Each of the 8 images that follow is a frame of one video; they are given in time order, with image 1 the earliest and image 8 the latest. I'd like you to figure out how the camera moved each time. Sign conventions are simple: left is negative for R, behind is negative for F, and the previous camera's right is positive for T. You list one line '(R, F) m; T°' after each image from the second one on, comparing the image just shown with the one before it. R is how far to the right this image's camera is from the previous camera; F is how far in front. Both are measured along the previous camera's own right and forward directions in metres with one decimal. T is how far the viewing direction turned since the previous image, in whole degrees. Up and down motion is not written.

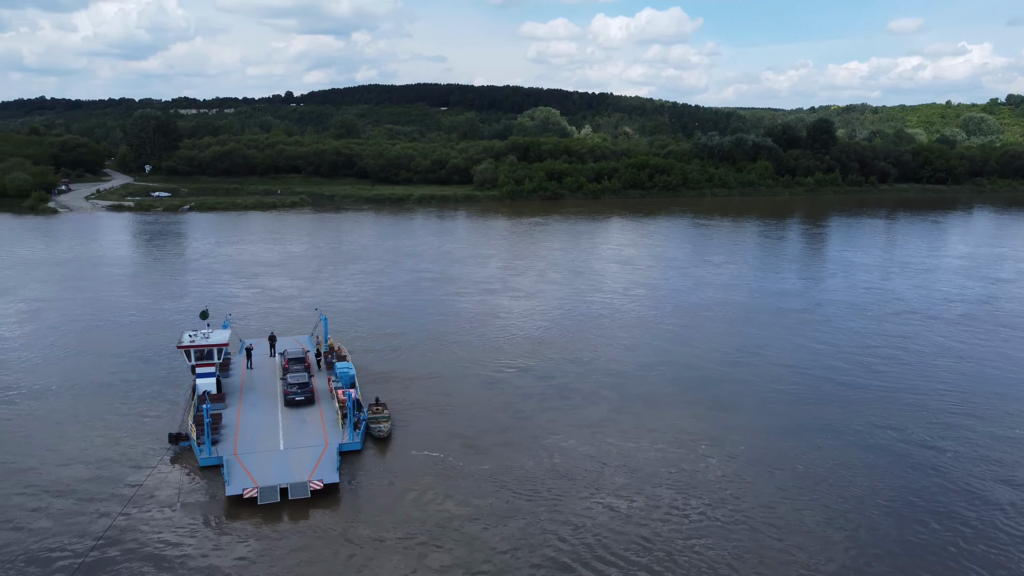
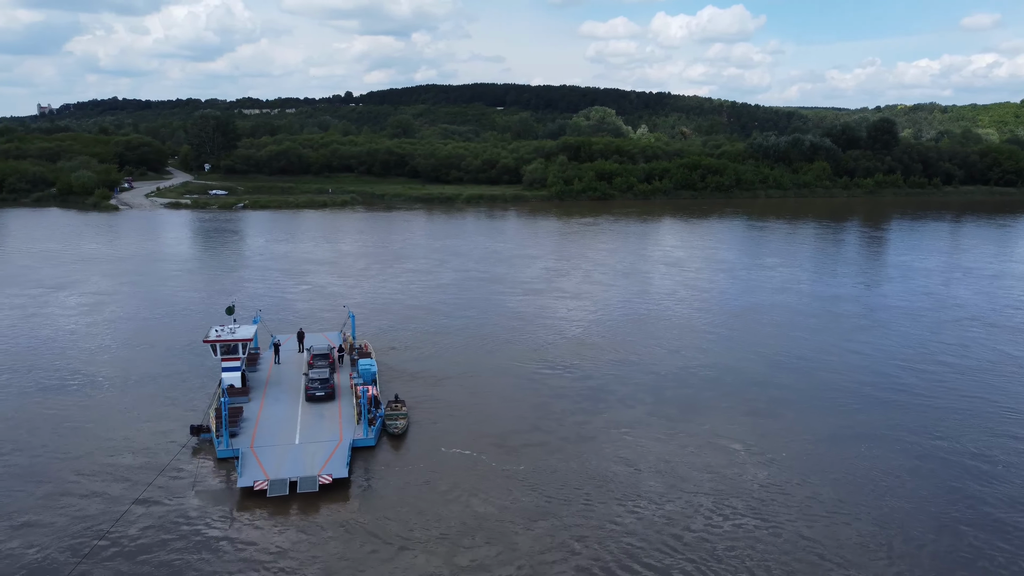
(+0.7, 0.0) m; -4°
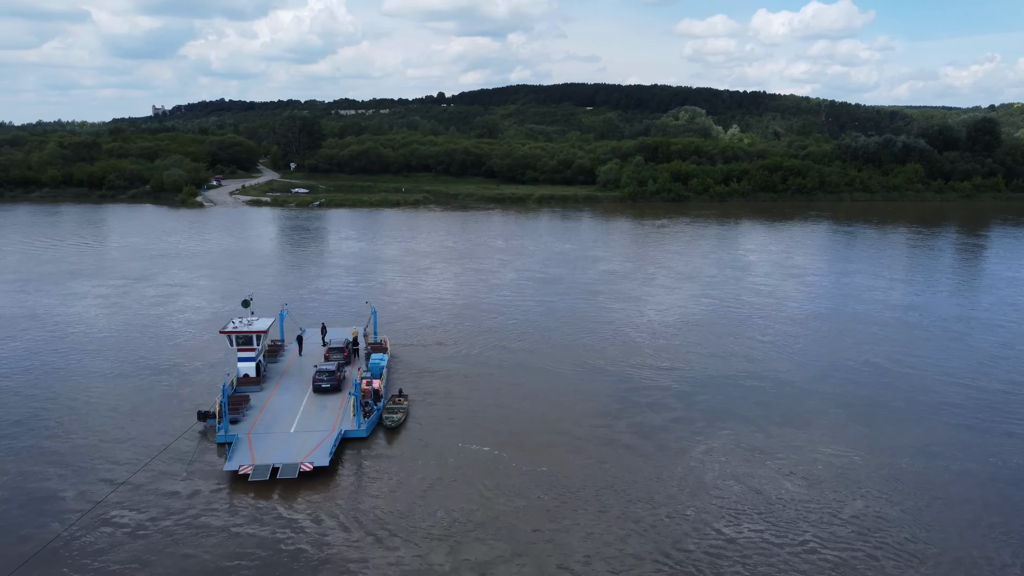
(+1.7, -0.1) m; -6°
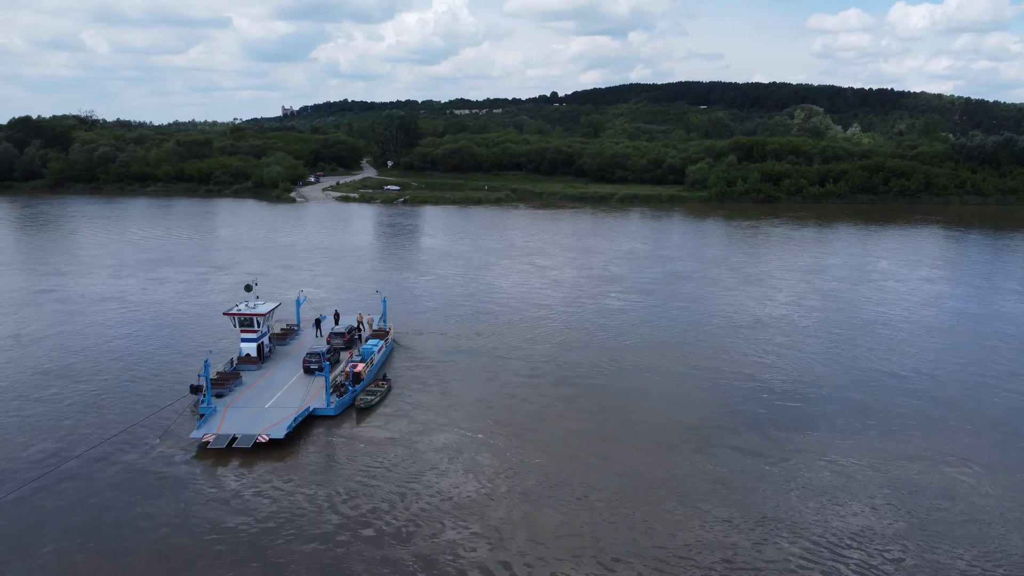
(+2.7, -0.3) m; -8°
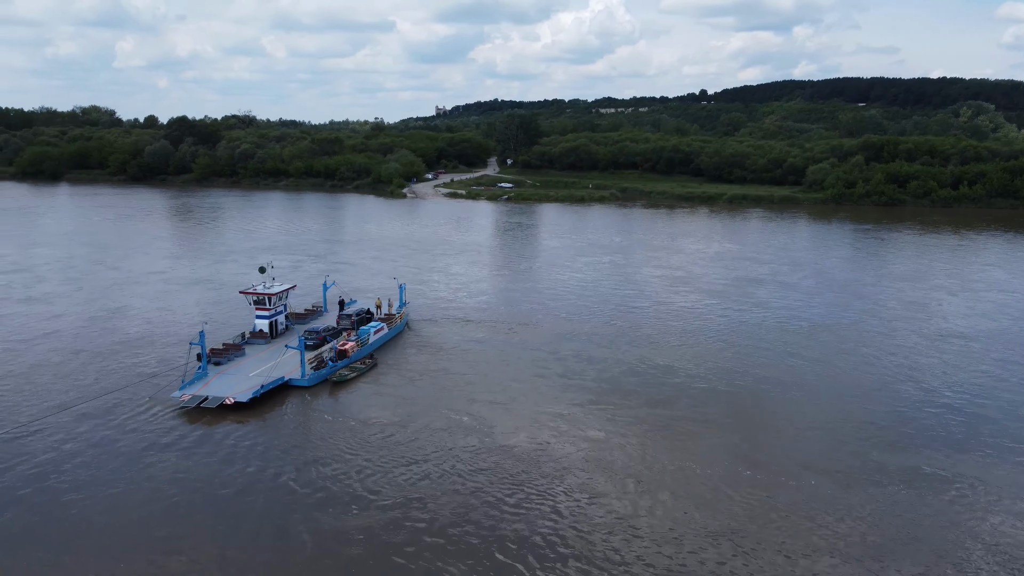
(+3.7, -0.5) m; -10°
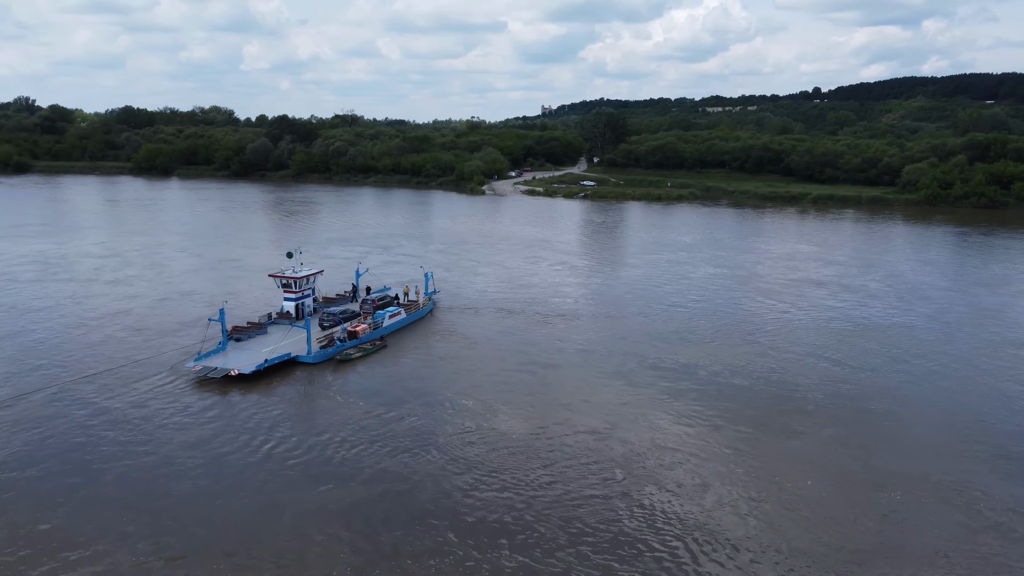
(+2.3, -0.4) m; -7°
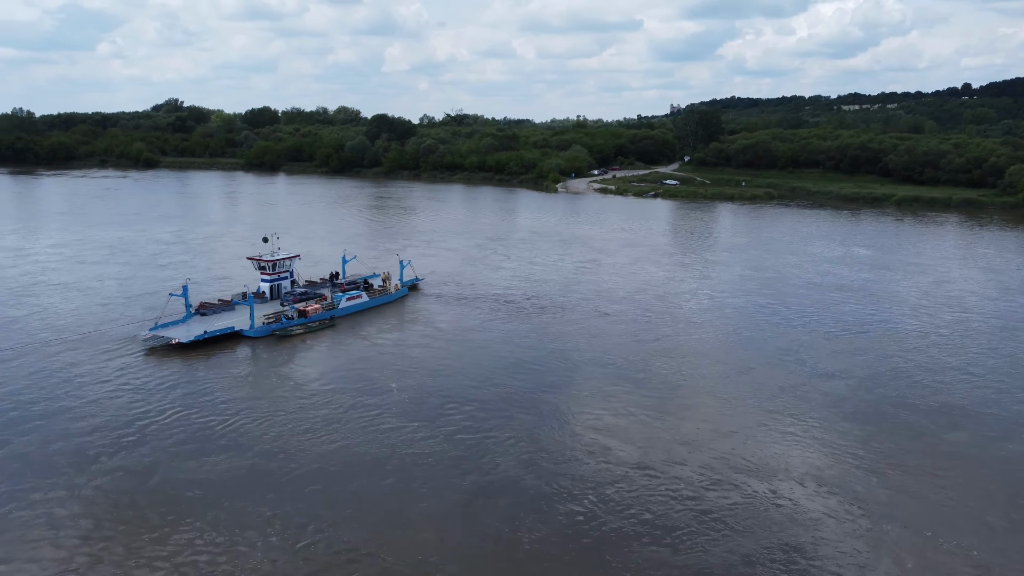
(+4.7, -0.6) m; -9°
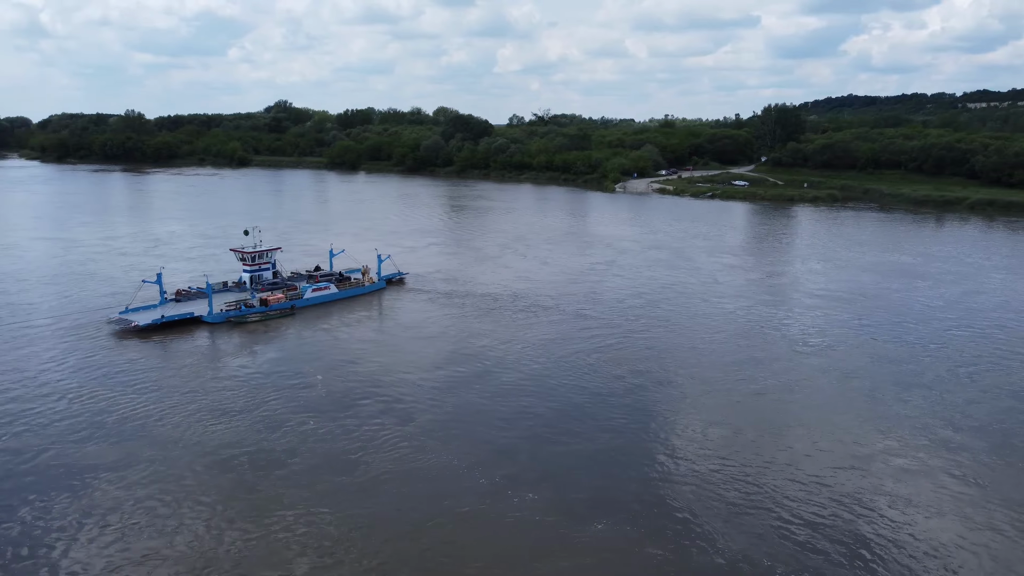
(+4.2, -0.2) m; -8°
